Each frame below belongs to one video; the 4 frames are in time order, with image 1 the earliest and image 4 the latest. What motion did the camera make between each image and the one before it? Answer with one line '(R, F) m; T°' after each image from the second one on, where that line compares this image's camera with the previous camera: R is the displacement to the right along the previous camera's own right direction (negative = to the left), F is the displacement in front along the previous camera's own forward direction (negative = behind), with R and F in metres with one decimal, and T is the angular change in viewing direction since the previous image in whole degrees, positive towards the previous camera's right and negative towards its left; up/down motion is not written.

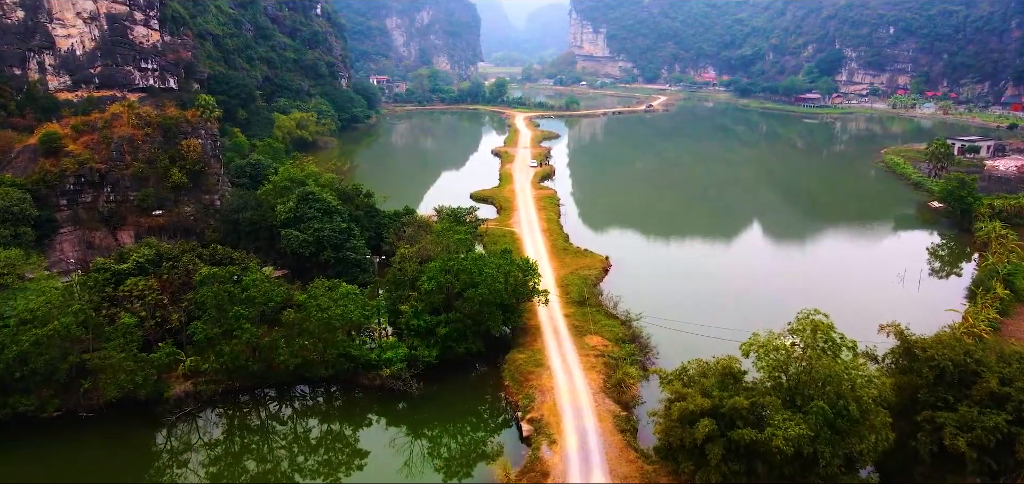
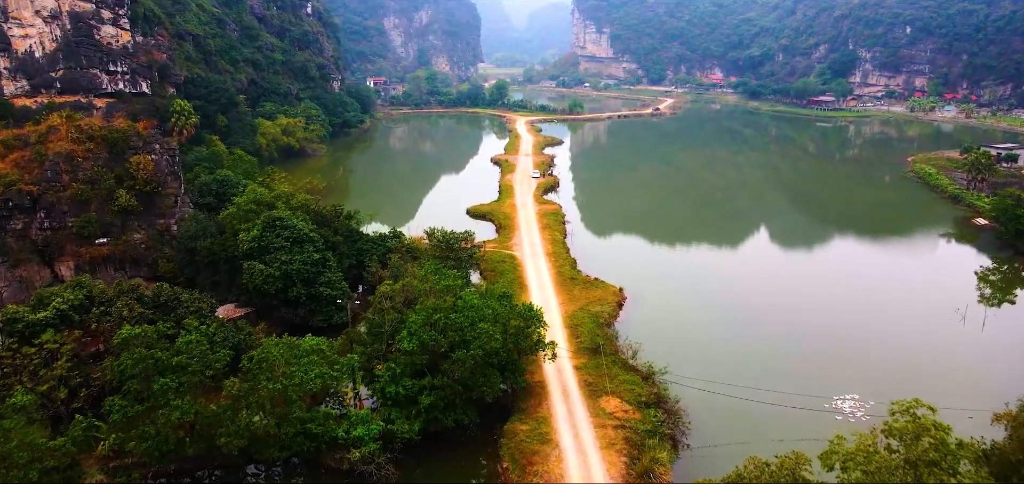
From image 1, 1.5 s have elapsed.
(0.0, +2.6) m; 0°
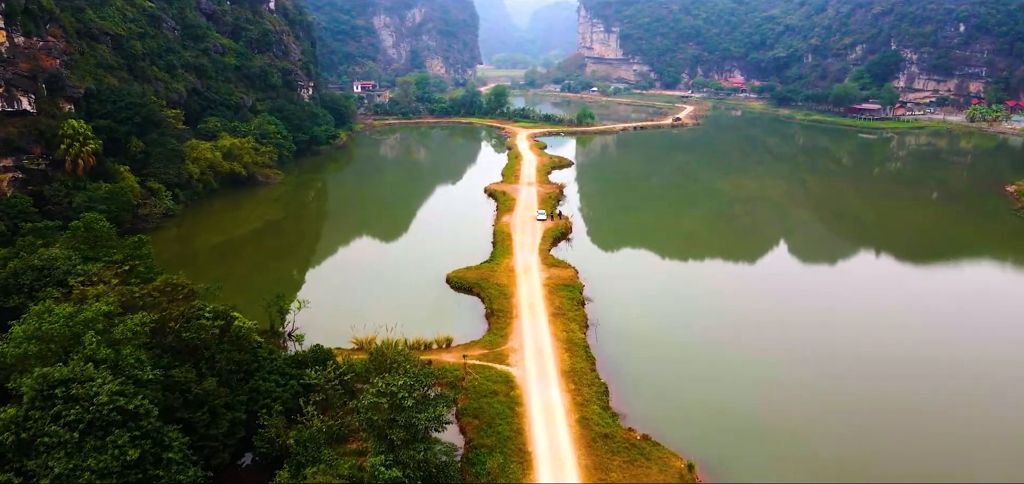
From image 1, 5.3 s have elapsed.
(+0.1, +7.5) m; 0°
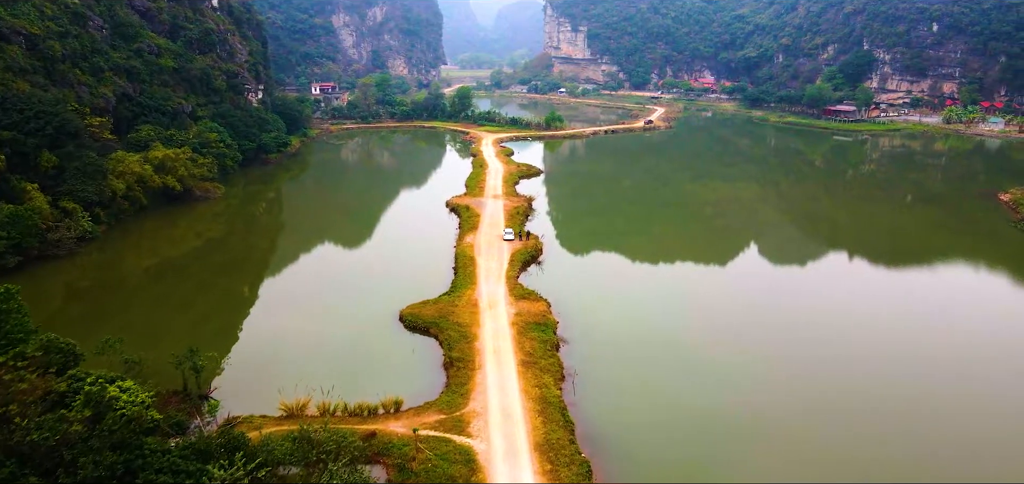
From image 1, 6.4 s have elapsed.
(+0.1, +2.5) m; +2°
